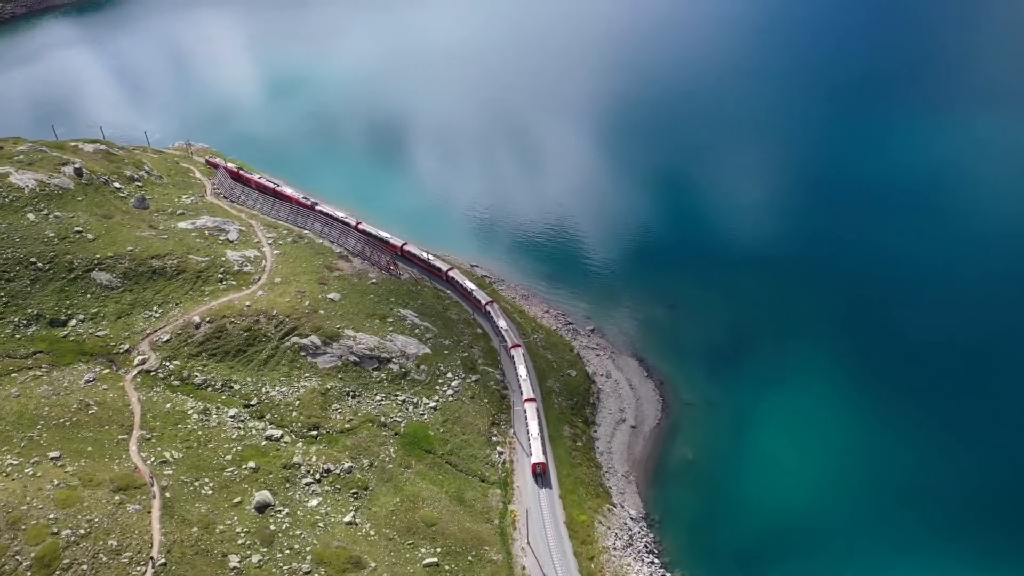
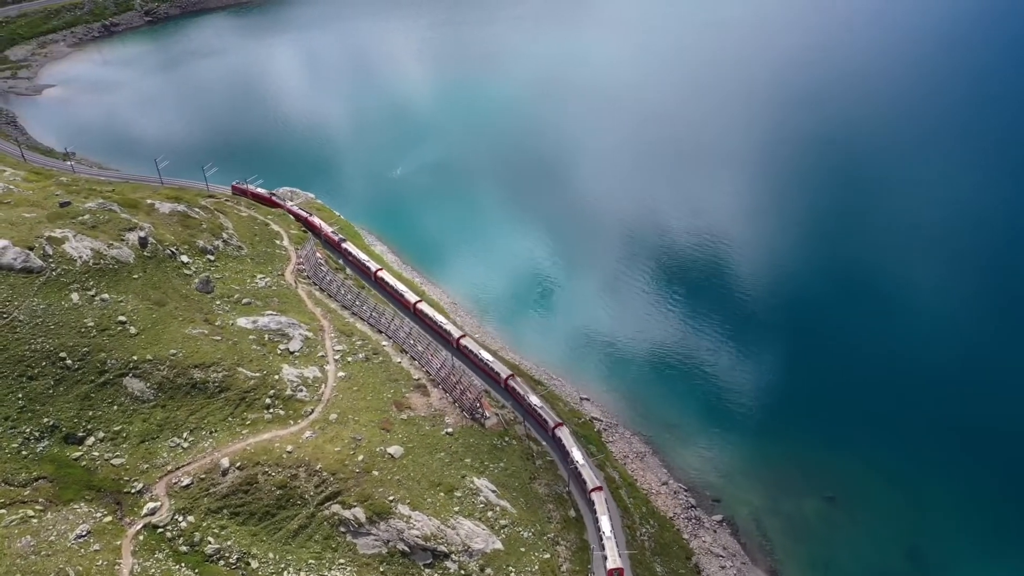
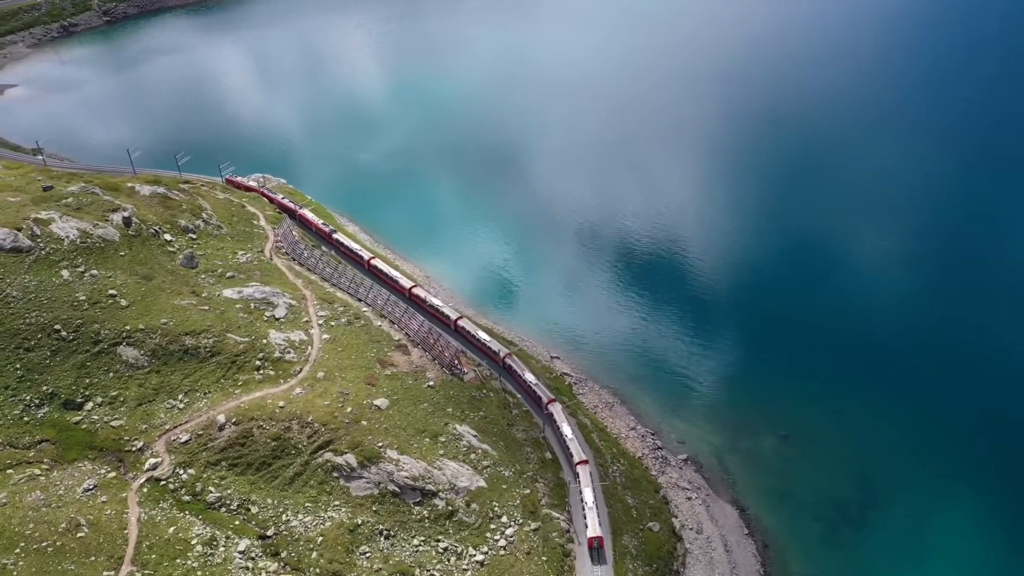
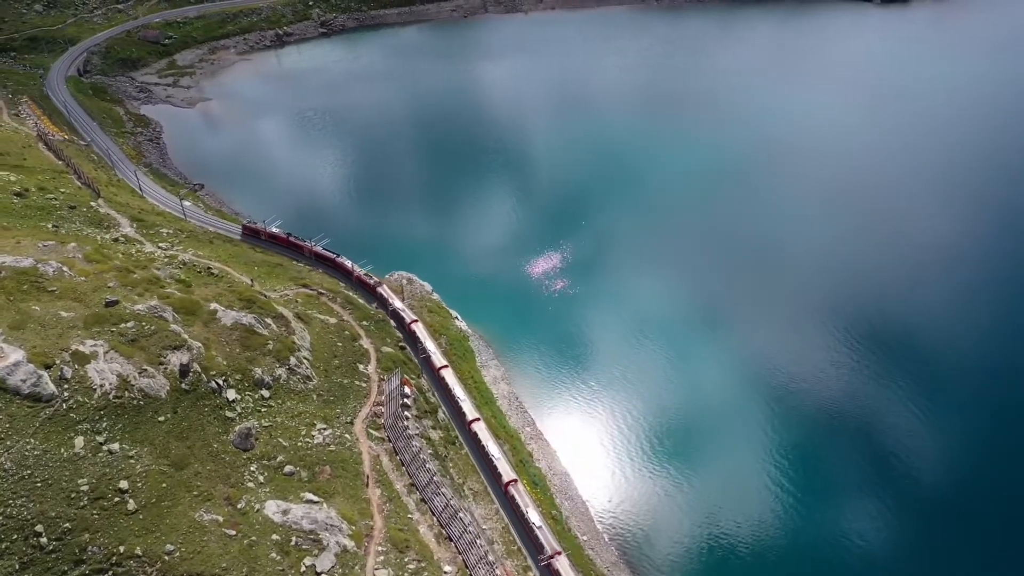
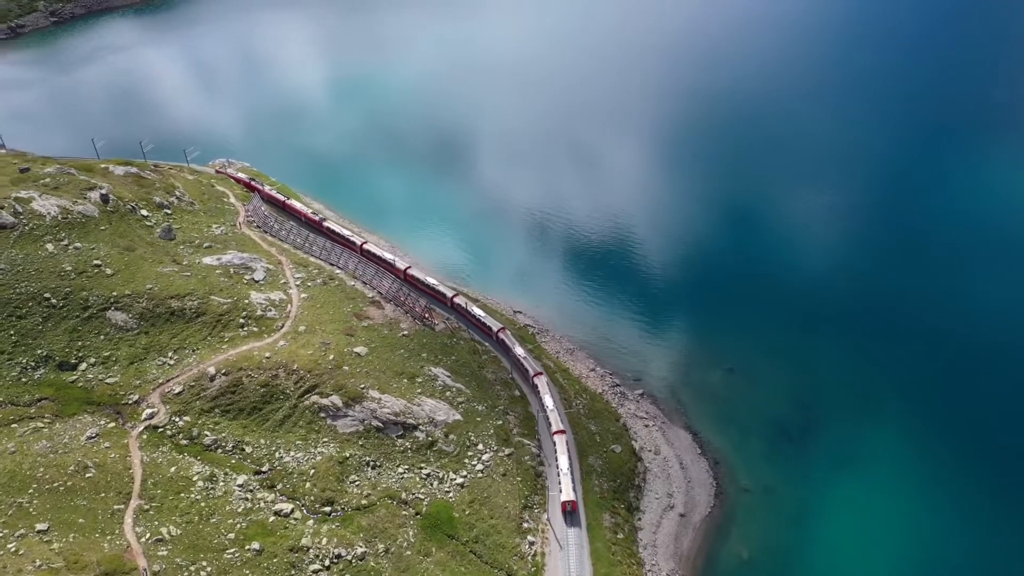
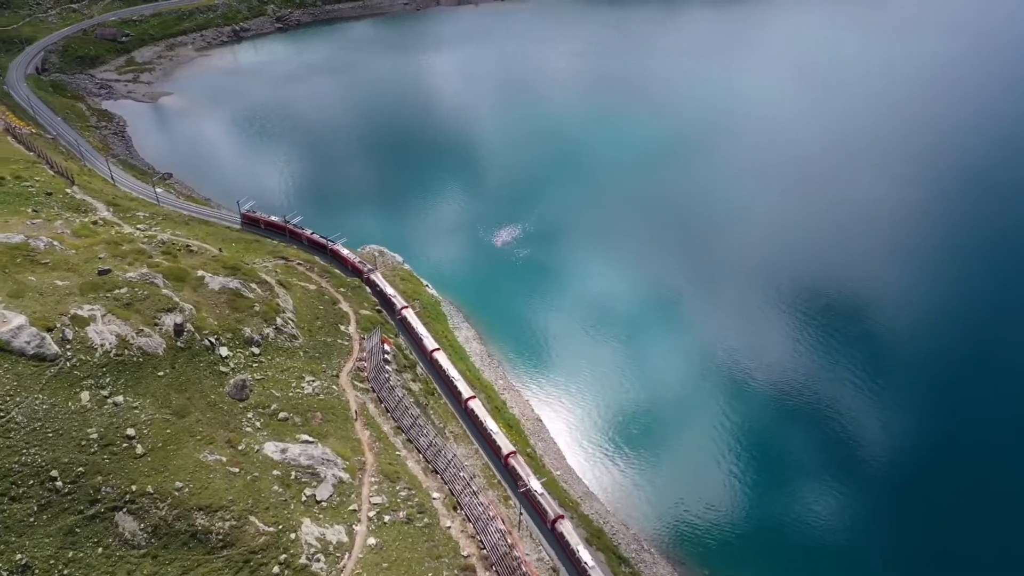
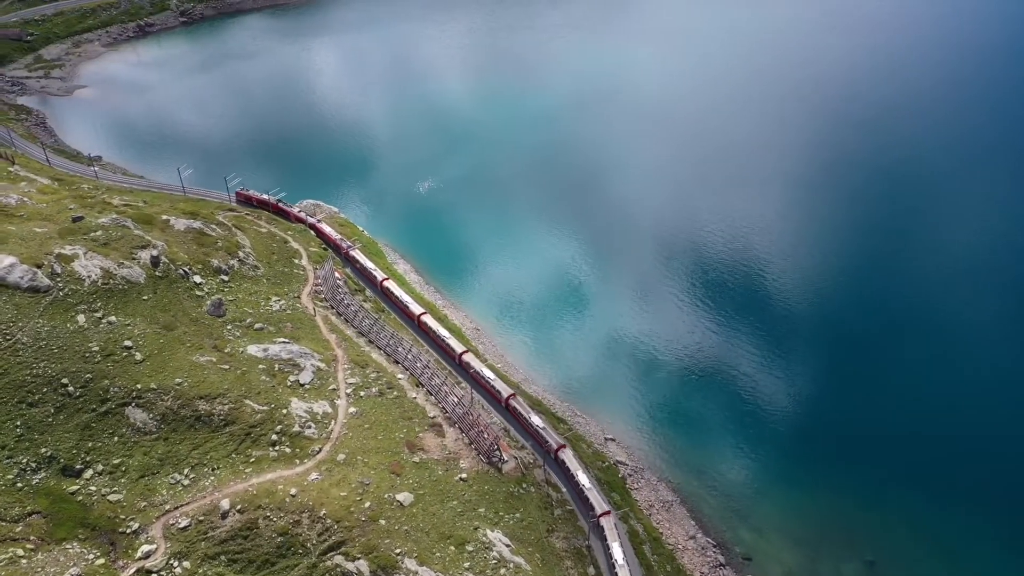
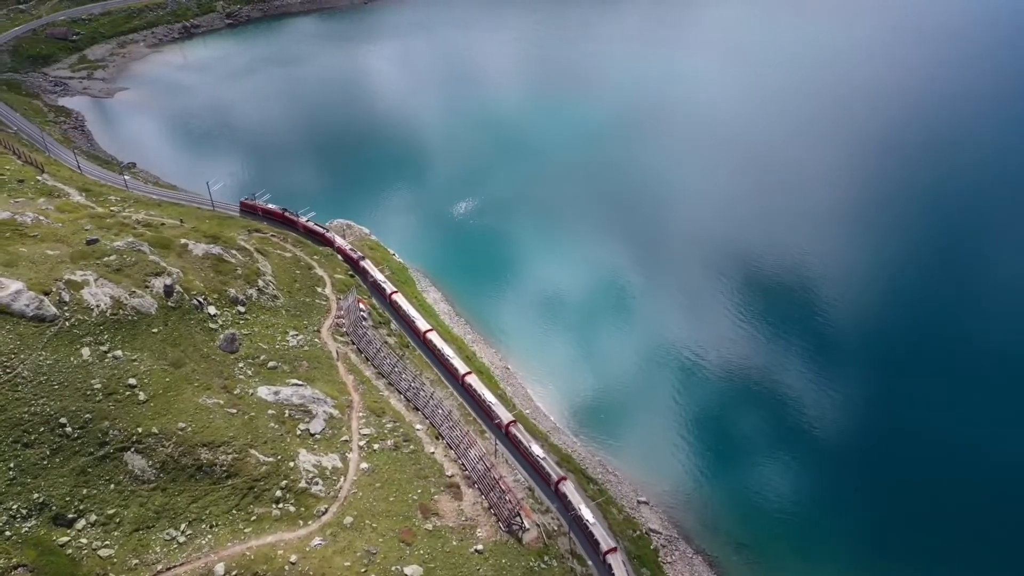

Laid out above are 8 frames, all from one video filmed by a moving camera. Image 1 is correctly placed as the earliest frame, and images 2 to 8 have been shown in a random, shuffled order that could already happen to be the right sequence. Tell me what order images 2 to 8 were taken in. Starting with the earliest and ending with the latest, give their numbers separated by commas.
5, 3, 2, 7, 8, 6, 4
